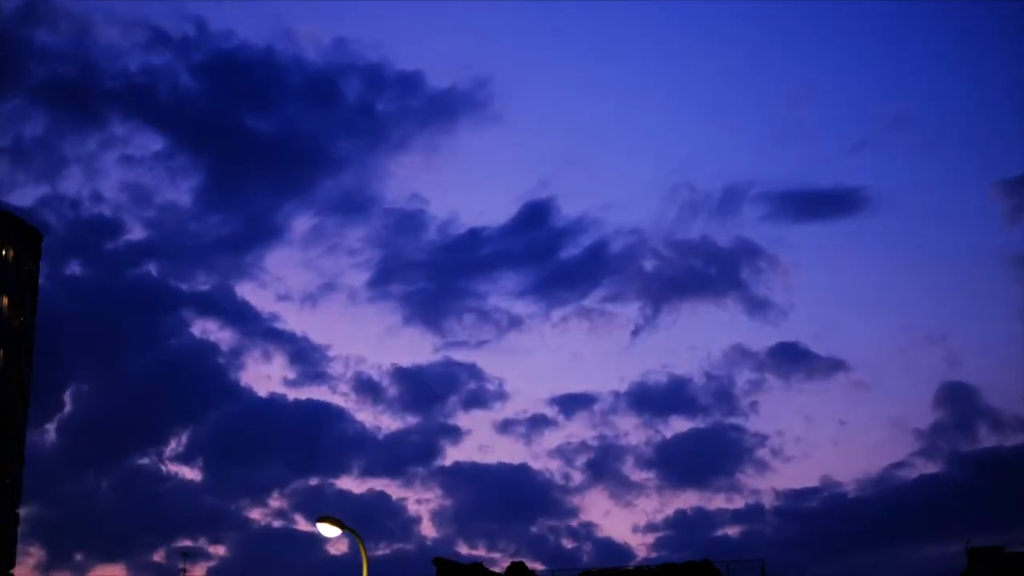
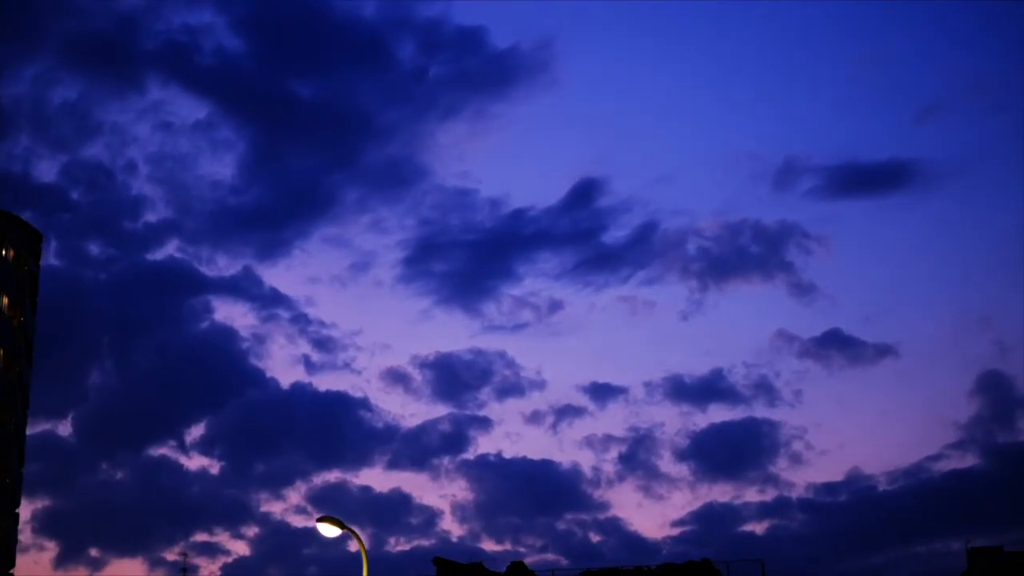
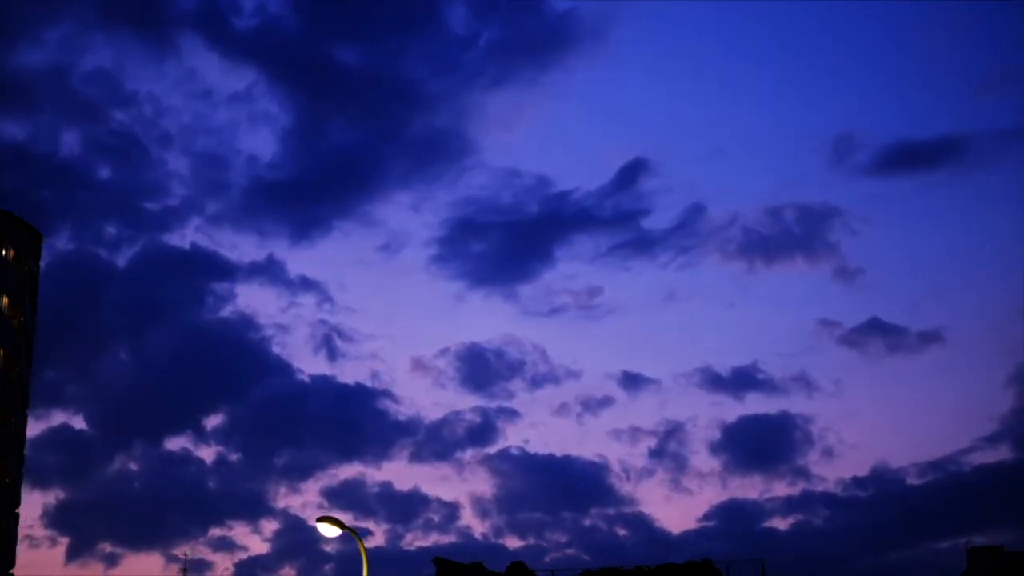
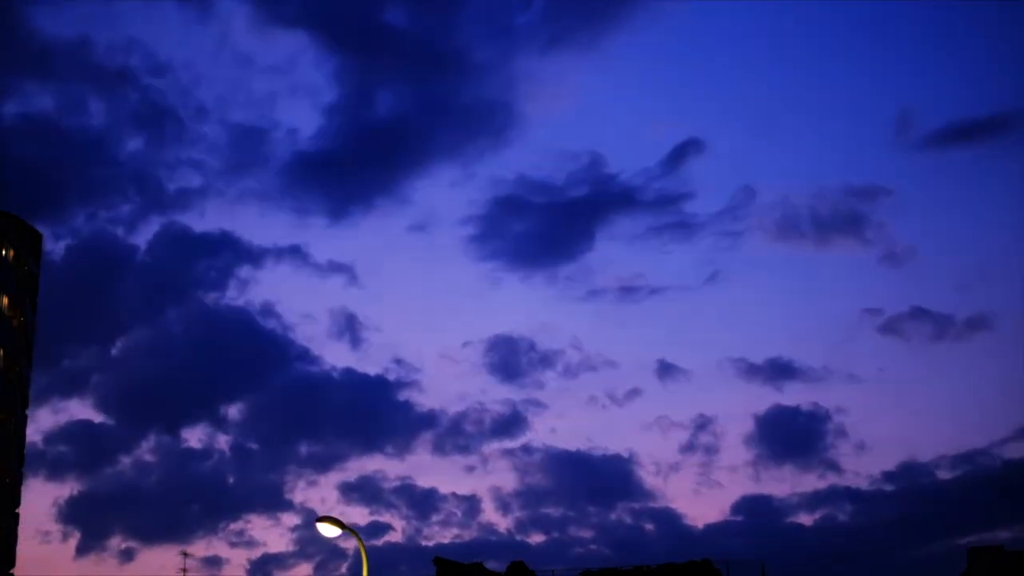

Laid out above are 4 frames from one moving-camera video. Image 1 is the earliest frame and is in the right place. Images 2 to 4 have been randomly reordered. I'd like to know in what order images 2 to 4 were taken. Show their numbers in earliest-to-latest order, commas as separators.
2, 3, 4
